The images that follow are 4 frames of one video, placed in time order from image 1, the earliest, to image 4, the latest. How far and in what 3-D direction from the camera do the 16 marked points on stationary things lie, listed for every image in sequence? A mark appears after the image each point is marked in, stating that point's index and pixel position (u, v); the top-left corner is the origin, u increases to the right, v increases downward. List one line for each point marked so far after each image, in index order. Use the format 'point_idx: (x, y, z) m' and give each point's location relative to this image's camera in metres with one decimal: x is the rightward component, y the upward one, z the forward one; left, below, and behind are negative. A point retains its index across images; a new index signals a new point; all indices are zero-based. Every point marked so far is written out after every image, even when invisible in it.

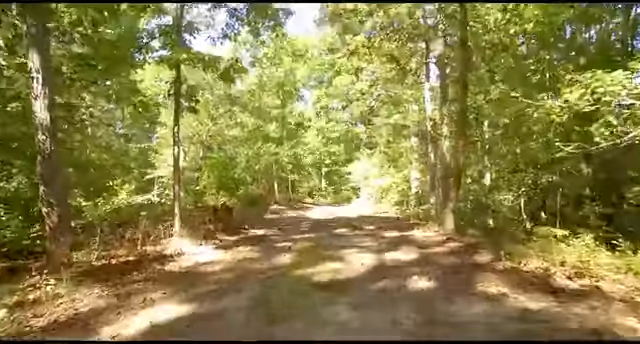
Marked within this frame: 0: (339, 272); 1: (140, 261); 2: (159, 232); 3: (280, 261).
0: (+0.3, -1.7, +7.0) m
1: (-3.3, -1.6, +7.6) m
2: (-3.8, -1.4, +9.8) m
3: (-0.8, -1.7, +7.9) m
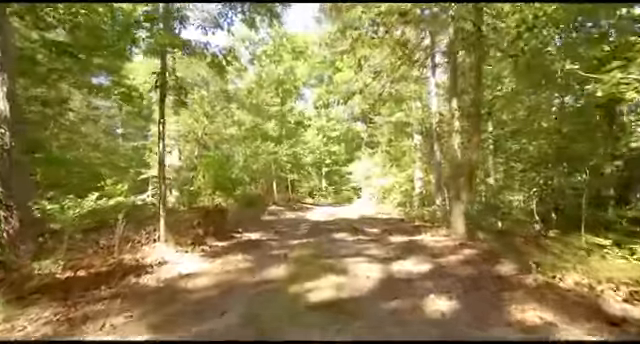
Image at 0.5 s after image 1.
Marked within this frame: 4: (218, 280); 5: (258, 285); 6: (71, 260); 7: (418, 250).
0: (+0.3, -1.7, +6.0) m
1: (-3.3, -1.6, +6.6) m
2: (-3.8, -1.4, +8.8) m
3: (-0.8, -1.7, +6.9) m
4: (-1.6, -1.7, +6.6) m
5: (-0.9, -1.7, +6.3) m
6: (-4.2, -1.5, +7.1) m
7: (+2.2, -1.7, +9.1) m
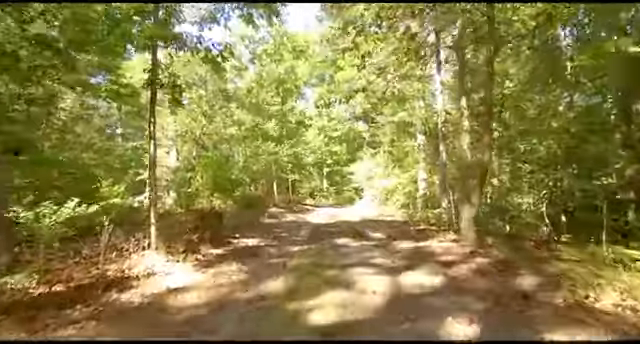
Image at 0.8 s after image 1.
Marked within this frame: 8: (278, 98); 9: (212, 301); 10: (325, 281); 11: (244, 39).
0: (+0.3, -1.7, +5.4) m
1: (-3.3, -1.7, +6.0) m
2: (-3.8, -1.5, +8.2) m
3: (-0.7, -1.8, +6.3) m
4: (-1.6, -1.8, +5.9) m
5: (-0.9, -1.8, +5.7) m
6: (-4.2, -1.6, +6.5) m
7: (+2.2, -1.8, +8.5) m
8: (-2.0, +3.6, +19.8) m
9: (-1.5, -1.8, +5.7) m
10: (+0.1, -1.7, +6.5) m
11: (-3.1, +5.5, +17.1) m
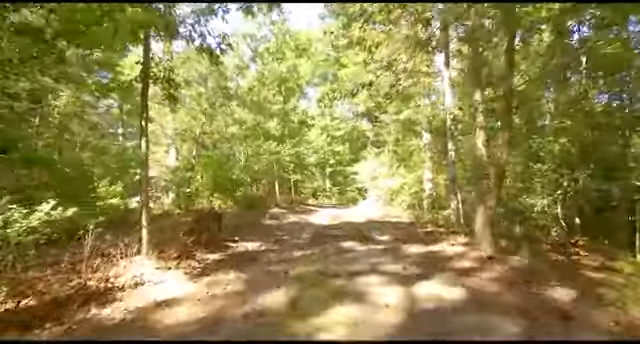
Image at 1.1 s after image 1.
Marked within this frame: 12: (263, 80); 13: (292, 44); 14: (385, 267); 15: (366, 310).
0: (+0.4, -1.7, +4.7) m
1: (-3.2, -1.7, +5.3) m
2: (-3.7, -1.4, +7.6) m
3: (-0.7, -1.7, +5.6) m
4: (-1.5, -1.8, +5.3) m
5: (-0.8, -1.8, +5.1) m
6: (-4.1, -1.6, +5.8) m
7: (+2.3, -1.8, +7.8) m
8: (-1.9, +3.6, +19.2) m
9: (-1.4, -1.8, +5.1) m
10: (+0.2, -1.7, +5.9) m
11: (-3.0, +5.5, +16.5) m
12: (-2.5, +4.0, +18.1) m
13: (-1.3, +5.7, +17.9) m
14: (+1.2, -1.7, +7.7) m
15: (+0.6, -1.7, +5.2) m
